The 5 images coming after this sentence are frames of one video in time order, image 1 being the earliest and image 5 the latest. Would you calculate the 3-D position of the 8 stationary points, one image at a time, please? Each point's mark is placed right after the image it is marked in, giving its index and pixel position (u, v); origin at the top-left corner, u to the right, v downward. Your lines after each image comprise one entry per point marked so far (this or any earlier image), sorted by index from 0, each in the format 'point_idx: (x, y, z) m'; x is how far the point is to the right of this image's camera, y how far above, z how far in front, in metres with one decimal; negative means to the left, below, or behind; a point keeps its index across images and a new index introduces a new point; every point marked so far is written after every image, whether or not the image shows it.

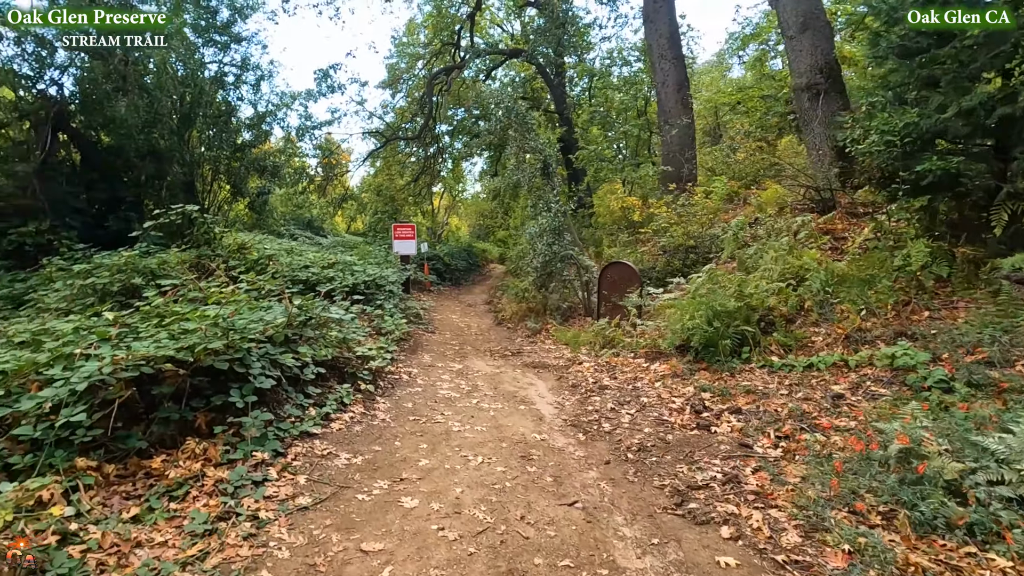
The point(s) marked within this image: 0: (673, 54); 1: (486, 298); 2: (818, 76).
0: (+4.5, +6.5, +15.1) m
1: (-0.7, -0.3, +13.3) m
2: (+6.4, +4.5, +11.3) m
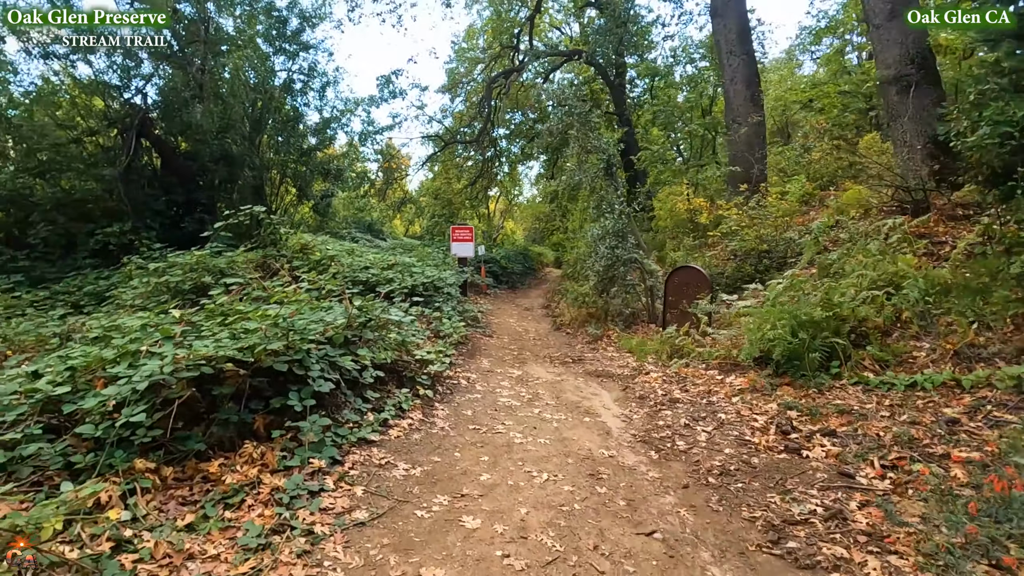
0: (+6.2, +6.4, +14.4) m
1: (+0.7, -0.4, +13.1) m
2: (+7.7, +4.3, +10.4) m
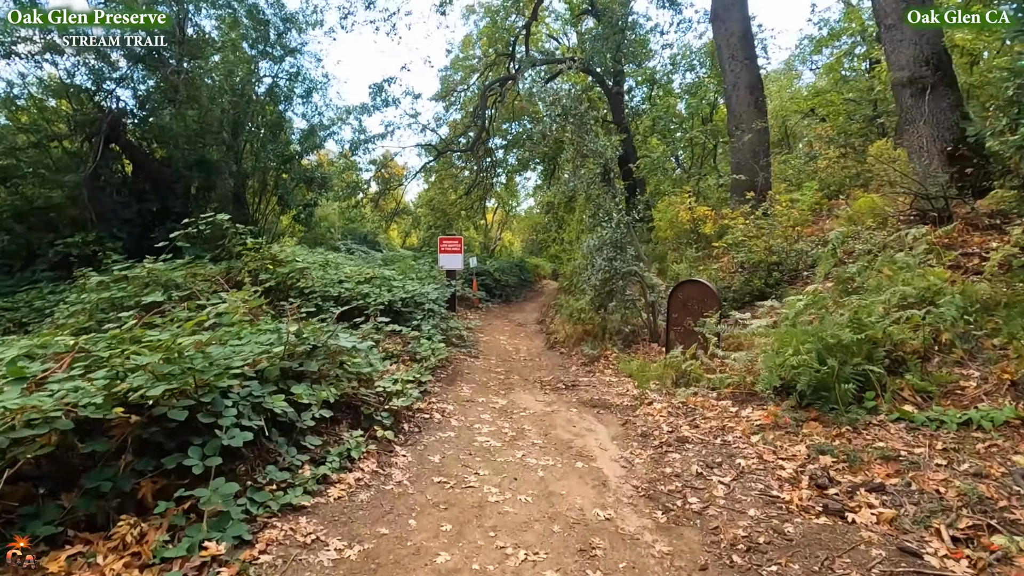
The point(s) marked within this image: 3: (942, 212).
0: (+6.0, +6.0, +13.8) m
1: (+0.5, -0.7, +12.4) m
2: (+7.5, +4.0, +9.8) m
3: (+7.0, +1.2, +8.6) m
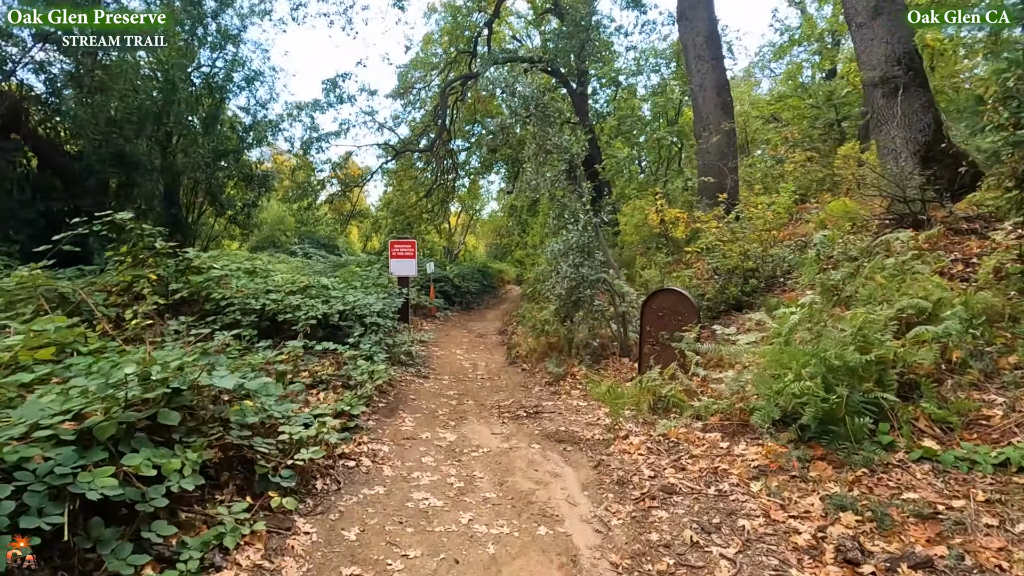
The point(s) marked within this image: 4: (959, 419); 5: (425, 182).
0: (+5.0, +5.8, +13.4) m
1: (-0.3, -0.9, +11.6) m
2: (+6.8, +3.9, +9.5) m
3: (+6.3, +1.1, +8.3) m
4: (+3.0, -0.9, +3.6) m
5: (-2.8, +3.4, +17.1) m
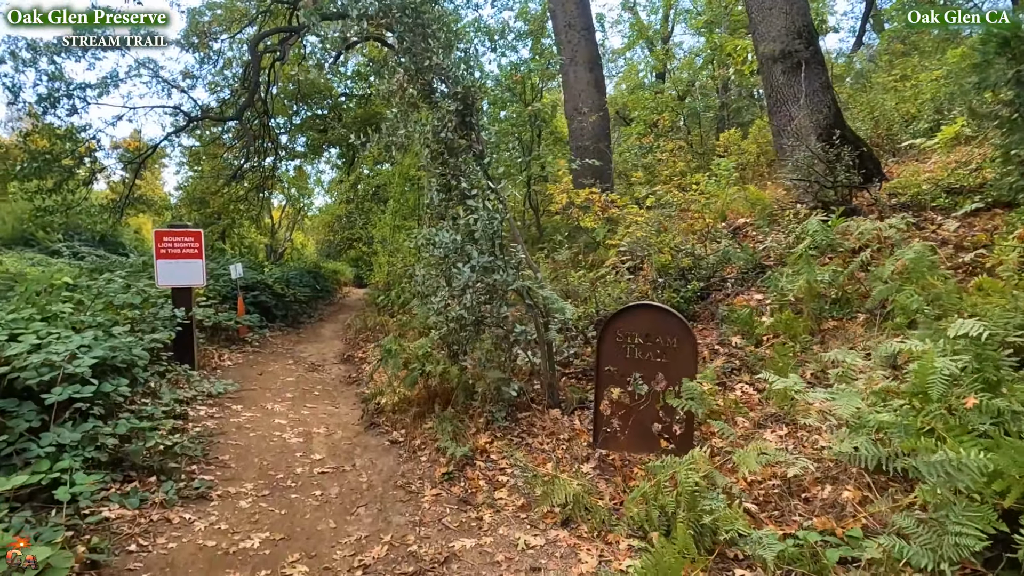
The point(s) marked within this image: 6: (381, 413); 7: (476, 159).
0: (+1.6, +5.8, +11.7) m
1: (-2.7, -1.0, +8.4) m
2: (+4.6, +3.9, +8.5) m
3: (+4.5, +1.1, +7.2) m
4: (+2.8, -0.9, +1.8) m
5: (-6.8, +3.2, +12.9) m
6: (-1.2, -1.1, +4.8) m
7: (-0.3, +1.1, +4.5) m
